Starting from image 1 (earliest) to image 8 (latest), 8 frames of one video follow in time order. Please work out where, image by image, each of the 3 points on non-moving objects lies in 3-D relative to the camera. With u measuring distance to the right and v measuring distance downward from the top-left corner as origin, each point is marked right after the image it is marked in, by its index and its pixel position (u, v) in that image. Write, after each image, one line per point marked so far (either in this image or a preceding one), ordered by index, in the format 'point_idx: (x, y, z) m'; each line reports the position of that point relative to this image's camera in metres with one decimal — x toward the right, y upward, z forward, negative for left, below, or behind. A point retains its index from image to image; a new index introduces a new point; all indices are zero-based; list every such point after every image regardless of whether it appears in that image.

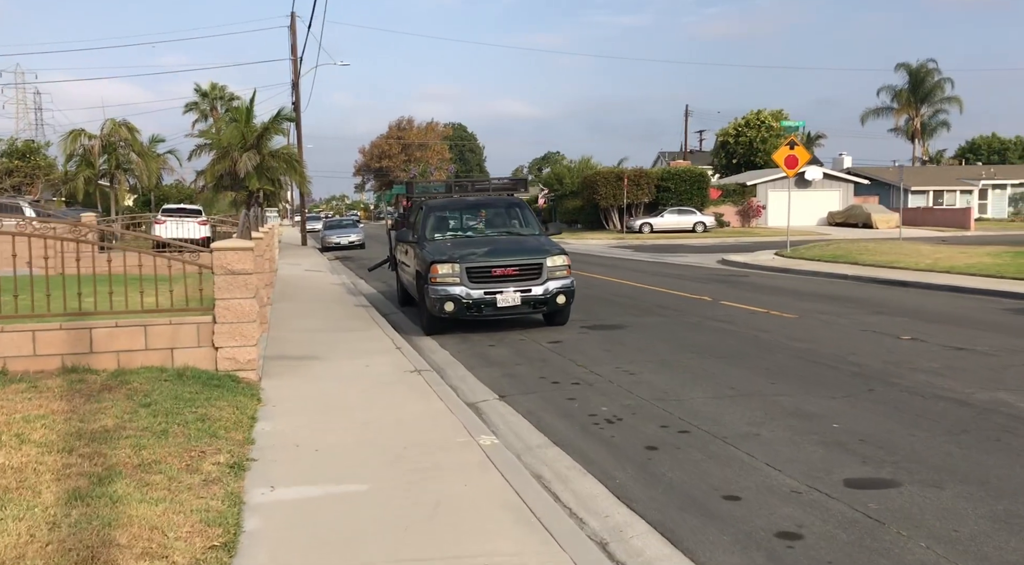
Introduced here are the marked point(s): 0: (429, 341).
0: (-1.1, -0.8, +11.3) m
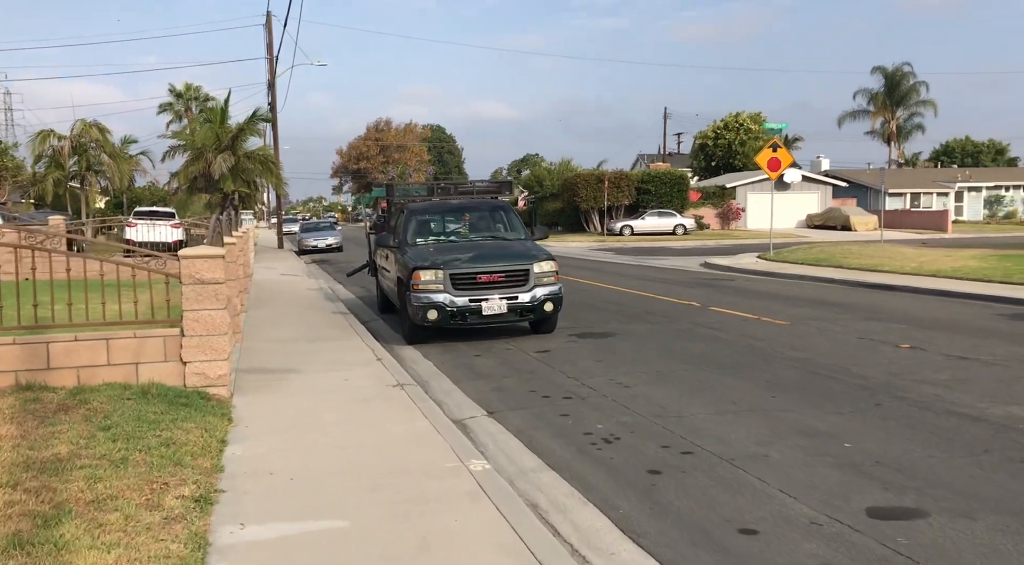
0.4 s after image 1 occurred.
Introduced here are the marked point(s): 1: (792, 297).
0: (-1.3, -0.9, +10.8) m
1: (+5.3, -0.3, +16.2) m
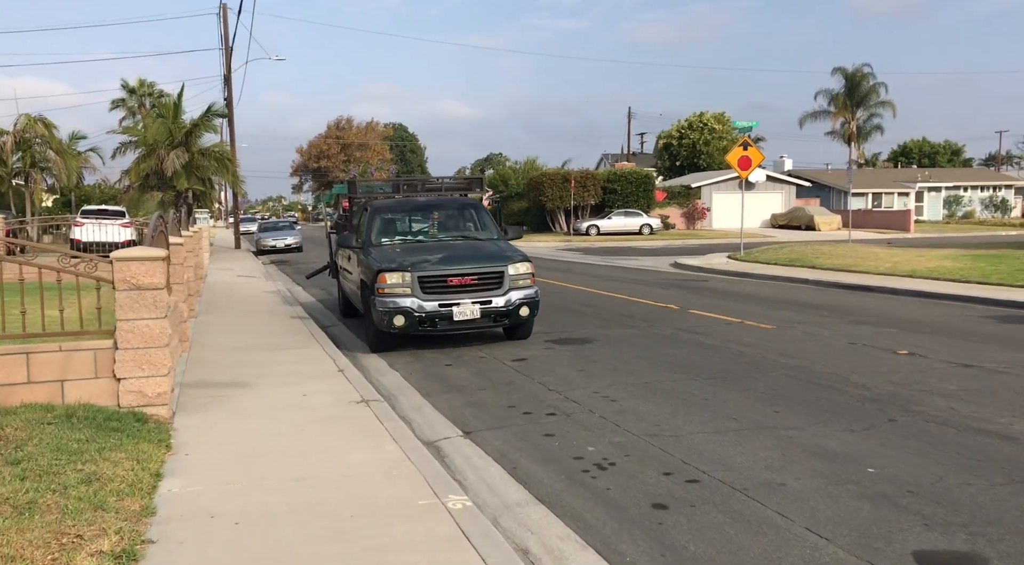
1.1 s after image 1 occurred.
0: (-1.6, -0.9, +10.0) m
1: (+4.7, -0.3, +15.7) m
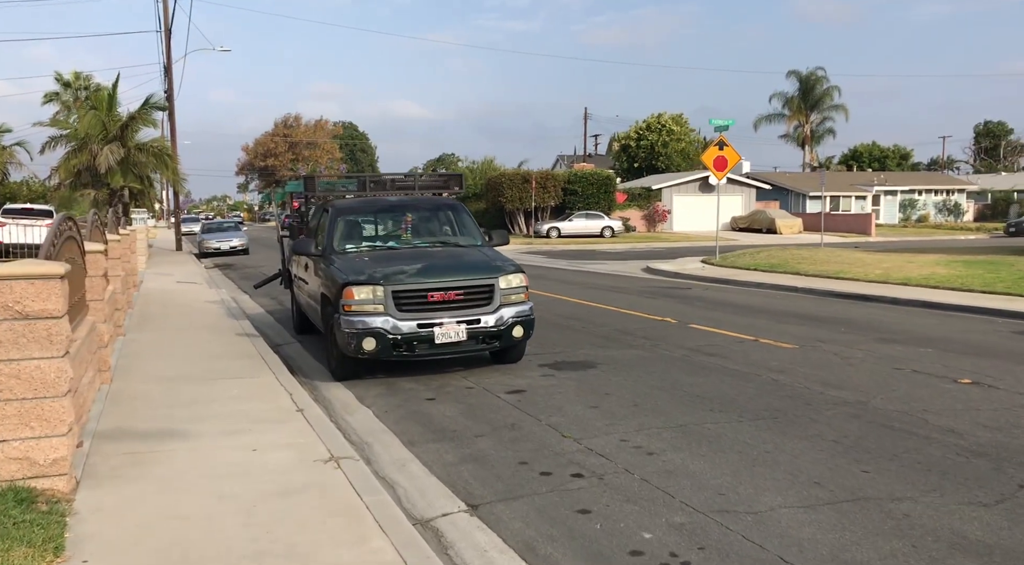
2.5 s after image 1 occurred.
0: (-1.6, -1.1, +8.3) m
1: (+4.3, -0.5, +14.3) m
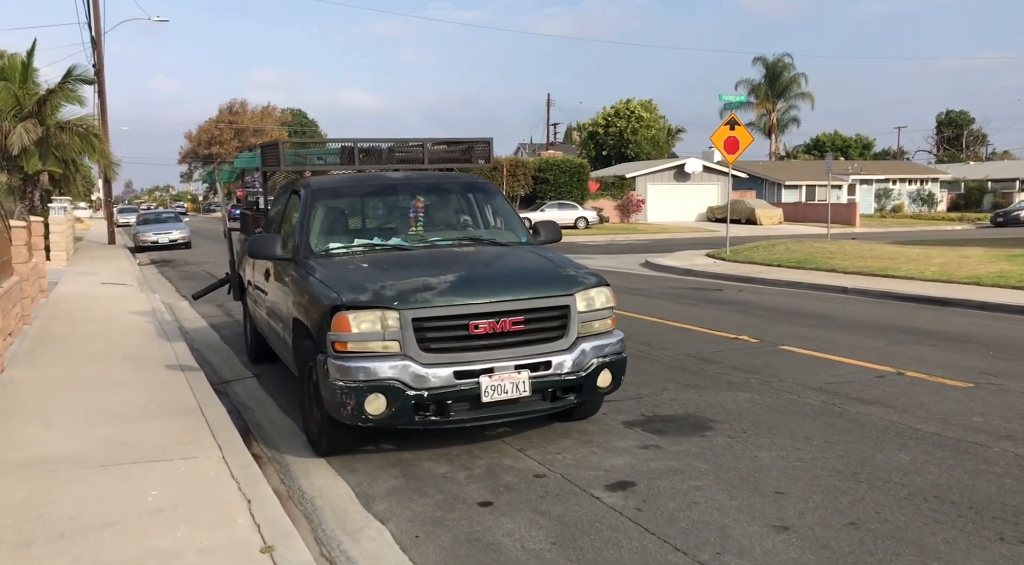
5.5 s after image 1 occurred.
0: (-1.1, -1.2, +5.1) m
1: (+4.5, -0.5, +11.4) m
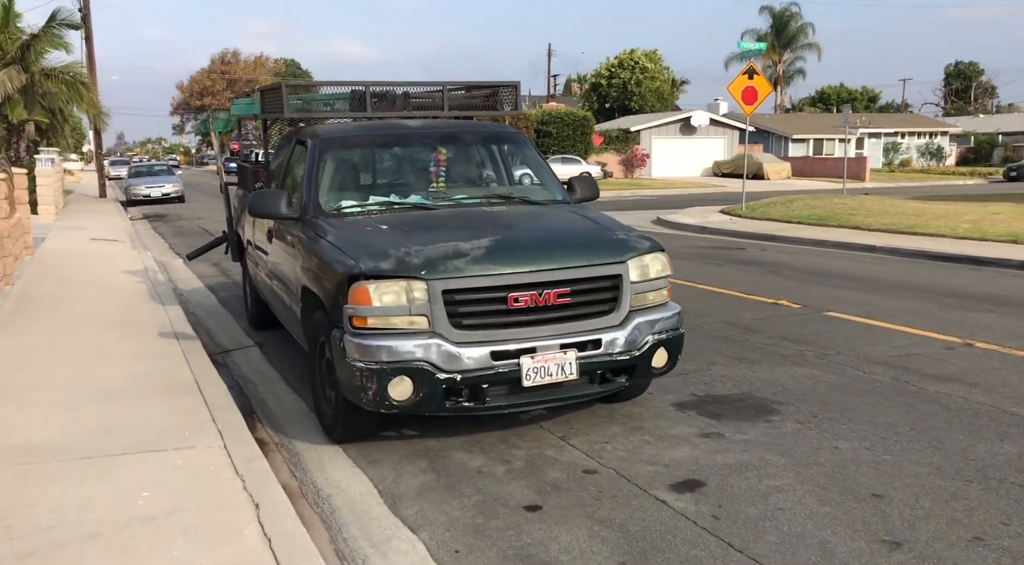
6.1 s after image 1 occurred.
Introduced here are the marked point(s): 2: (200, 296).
0: (-0.8, -1.1, +4.4) m
1: (+4.8, 0.0, +10.7) m
2: (-3.8, -0.2, +10.6) m
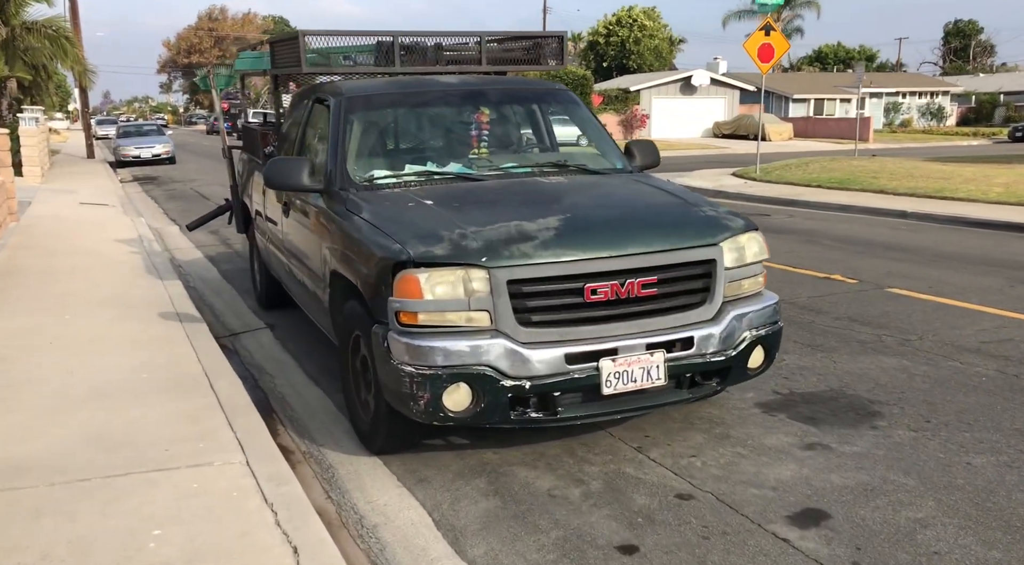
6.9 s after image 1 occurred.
0: (-0.5, -1.0, +3.7) m
1: (+5.1, +0.3, +10.0) m
2: (-3.6, +0.2, +9.7) m
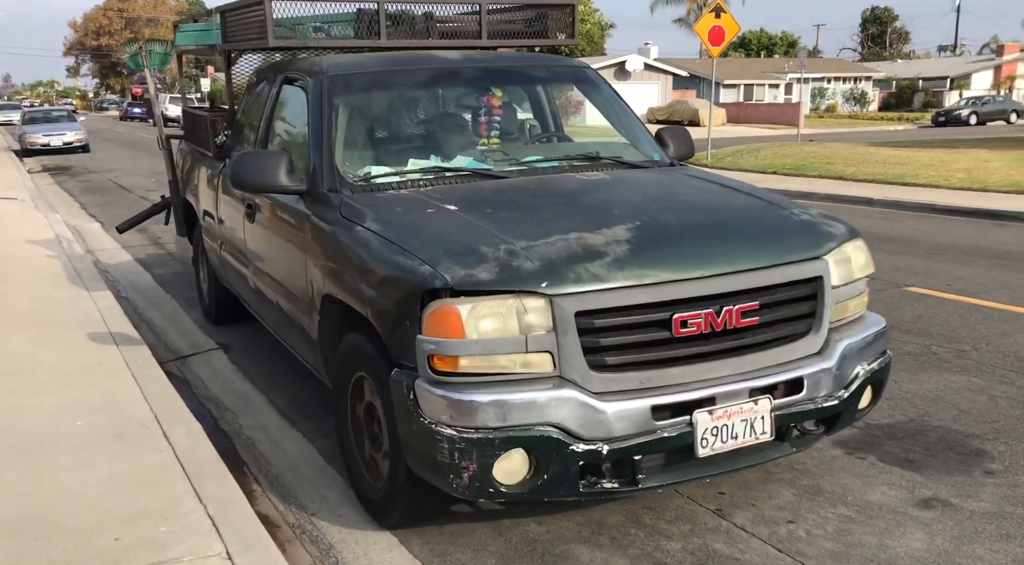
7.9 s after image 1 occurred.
0: (-0.2, -1.1, +2.7) m
1: (+4.8, +0.4, +9.4) m
2: (-3.8, +0.1, +8.5) m
